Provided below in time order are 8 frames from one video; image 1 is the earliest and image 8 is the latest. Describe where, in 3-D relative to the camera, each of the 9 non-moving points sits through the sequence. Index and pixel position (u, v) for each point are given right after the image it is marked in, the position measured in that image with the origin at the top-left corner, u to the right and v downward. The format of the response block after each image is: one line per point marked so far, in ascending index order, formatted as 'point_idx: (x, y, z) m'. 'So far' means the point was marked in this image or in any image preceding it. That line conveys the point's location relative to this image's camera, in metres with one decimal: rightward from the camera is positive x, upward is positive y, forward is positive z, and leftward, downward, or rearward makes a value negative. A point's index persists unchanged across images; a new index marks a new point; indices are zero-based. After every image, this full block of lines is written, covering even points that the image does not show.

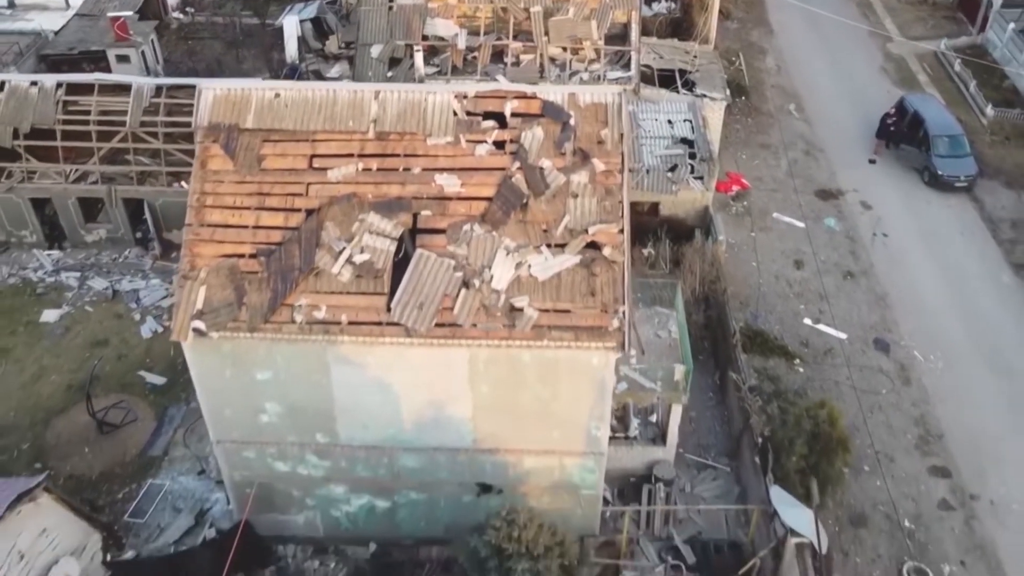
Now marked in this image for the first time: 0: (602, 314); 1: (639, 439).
0: (+1.1, -0.3, +10.1) m
1: (+1.9, -2.3, +13.0) m
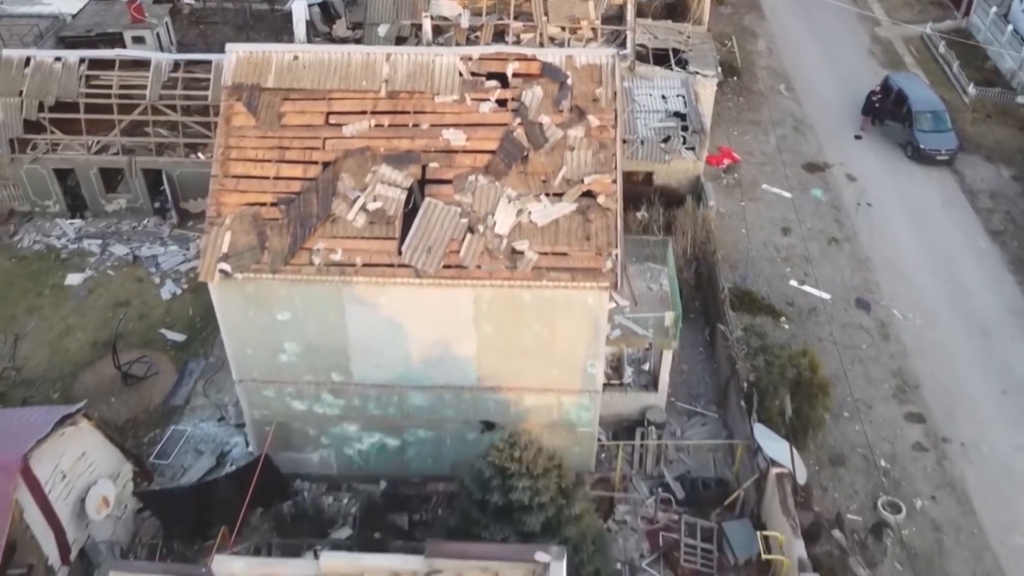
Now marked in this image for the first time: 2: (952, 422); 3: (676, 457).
0: (+1.1, +0.4, +11.0) m
1: (+1.9, -1.6, +13.8) m
2: (+7.2, -2.2, +14.3) m
3: (+2.6, -2.7, +13.7) m
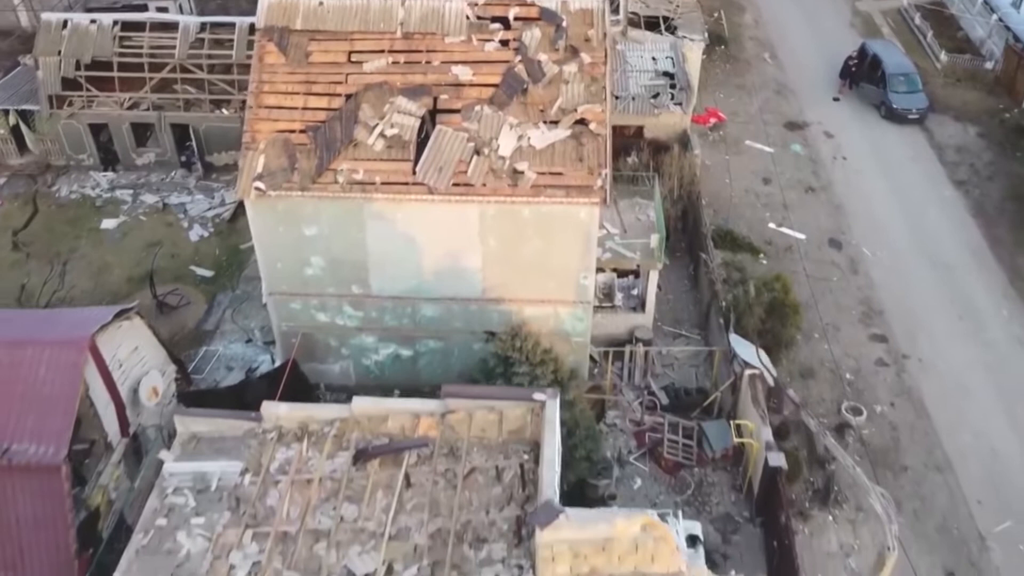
0: (+1.1, +1.6, +12.4) m
1: (+1.9, -0.3, +15.3) m
2: (+7.2, -1.0, +15.8) m
3: (+2.6, -1.4, +15.2) m
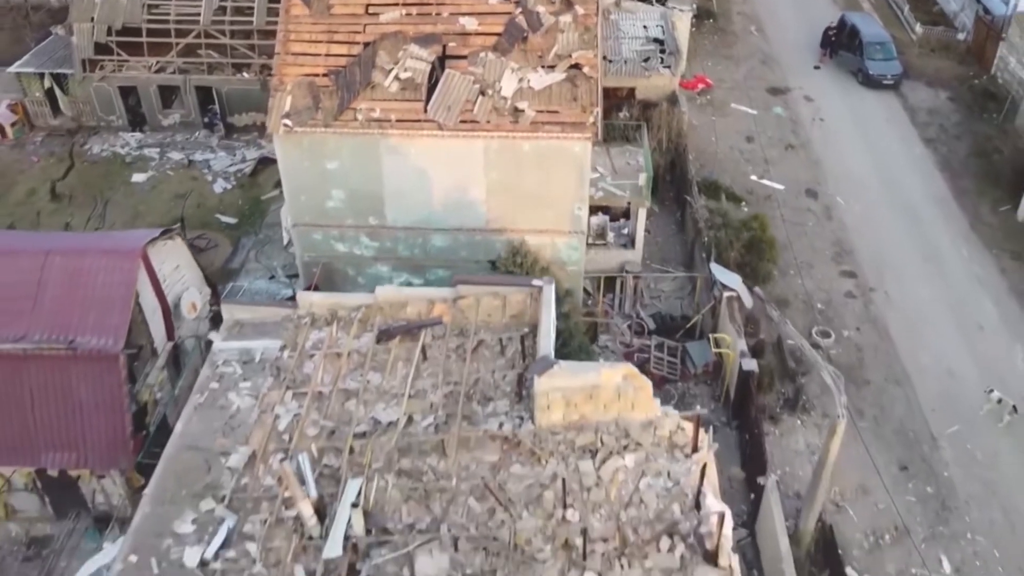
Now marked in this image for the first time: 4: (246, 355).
0: (+1.1, +2.8, +13.9) m
1: (+2.0, +0.8, +16.8) m
2: (+7.3, +0.2, +17.2) m
3: (+2.6, -0.3, +16.6) m
4: (-3.2, -0.8, +10.5) m
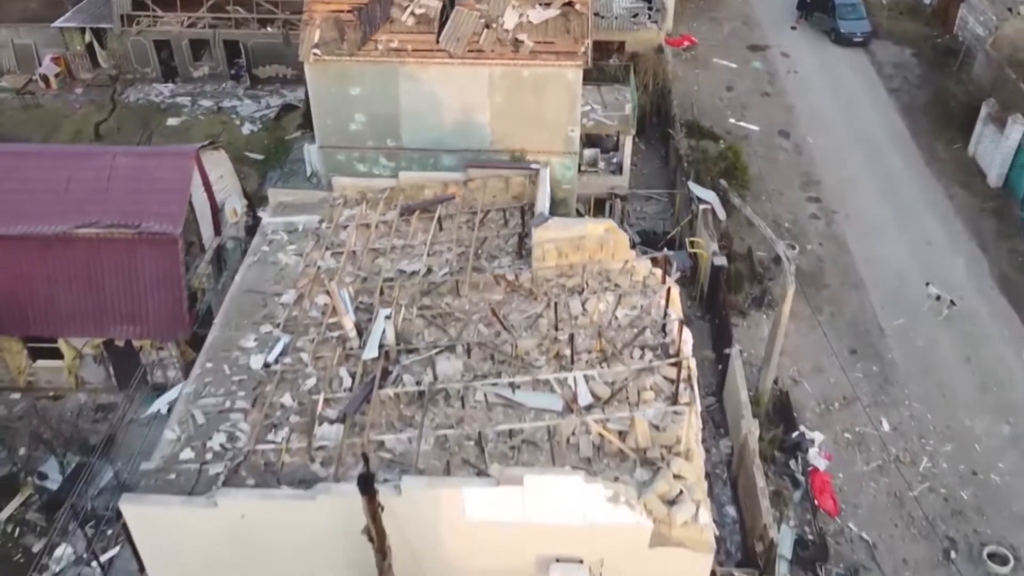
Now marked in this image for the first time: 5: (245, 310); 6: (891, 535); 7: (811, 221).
0: (+1.1, +4.5, +15.9) m
1: (+2.0, +2.5, +18.8) m
2: (+7.3, +1.9, +19.3) m
3: (+2.6, +1.4, +18.6) m
4: (-3.2, +0.9, +12.6) m
5: (-3.4, -0.3, +11.2) m
6: (+5.6, -3.6, +12.9) m
7: (+6.4, +1.4, +18.7) m
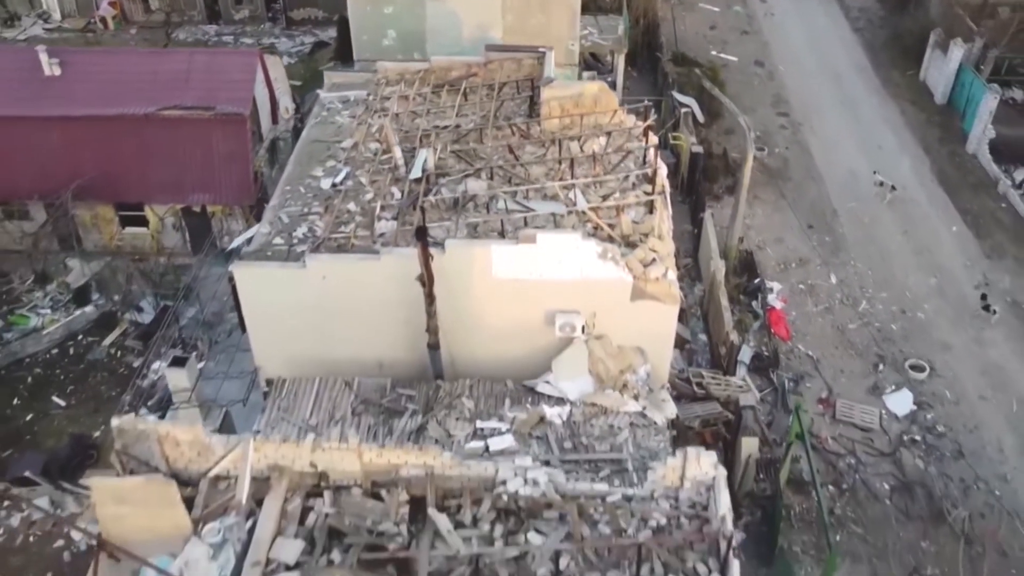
0: (+1.3, +6.9, +18.8) m
1: (+2.2, +5.0, +21.7) m
2: (+7.5, +4.4, +22.2) m
3: (+2.8, +3.9, +21.6) m
4: (-3.0, +3.3, +15.5) m
5: (-3.2, +2.2, +14.1) m
6: (+5.8, -1.2, +15.8) m
7: (+6.6, +3.9, +21.6) m
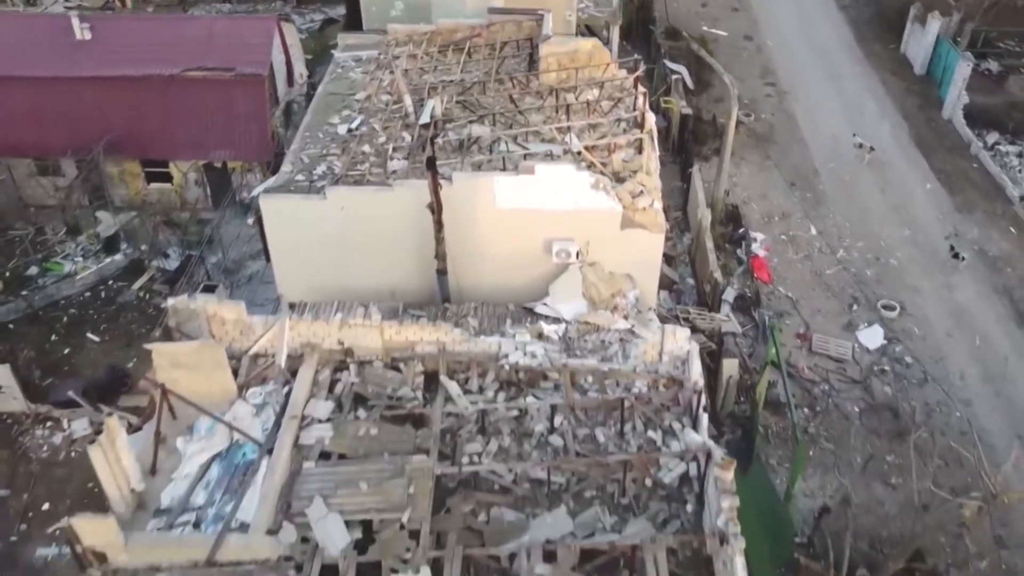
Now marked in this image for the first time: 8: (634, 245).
0: (+1.4, +8.0, +20.0) m
1: (+2.2, +6.0, +22.9) m
2: (+7.5, +5.4, +23.4) m
3: (+2.9, +4.9, +22.8) m
4: (-3.0, +4.4, +16.7) m
5: (-3.2, +3.2, +15.3) m
6: (+5.8, -0.1, +17.0) m
7: (+6.7, +5.0, +22.8) m
8: (+1.8, +0.6, +13.0) m
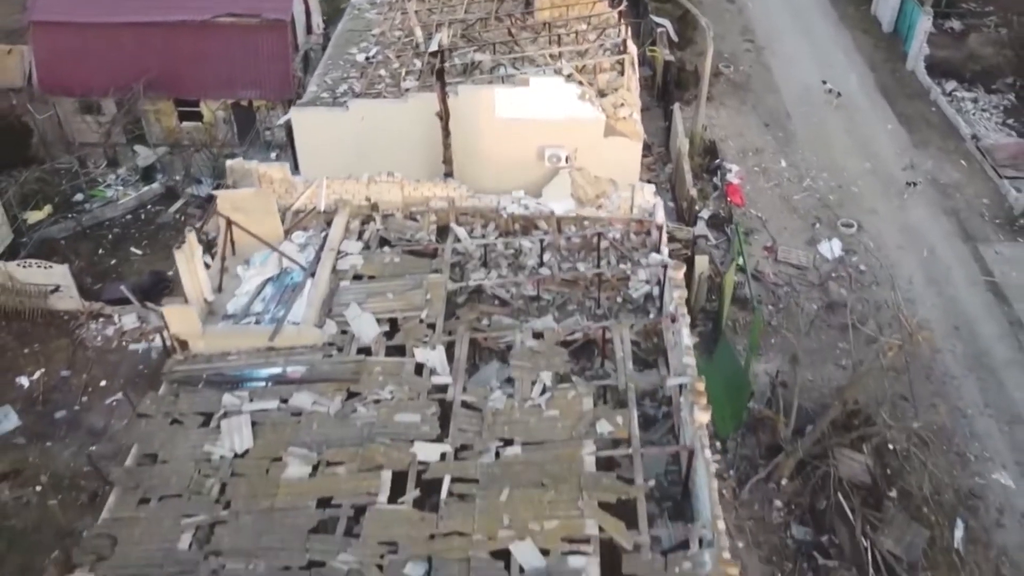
0: (+1.3, +9.7, +22.0) m
1: (+2.2, +7.8, +24.9) m
2: (+7.5, +7.1, +25.3) m
3: (+2.8, +6.7, +24.7) m
4: (-3.0, +6.1, +18.6) m
5: (-3.3, +4.9, +17.3) m
6: (+5.8, +1.6, +19.0) m
7: (+6.6, +6.7, +24.8) m
8: (+1.8, +2.3, +14.9) m
